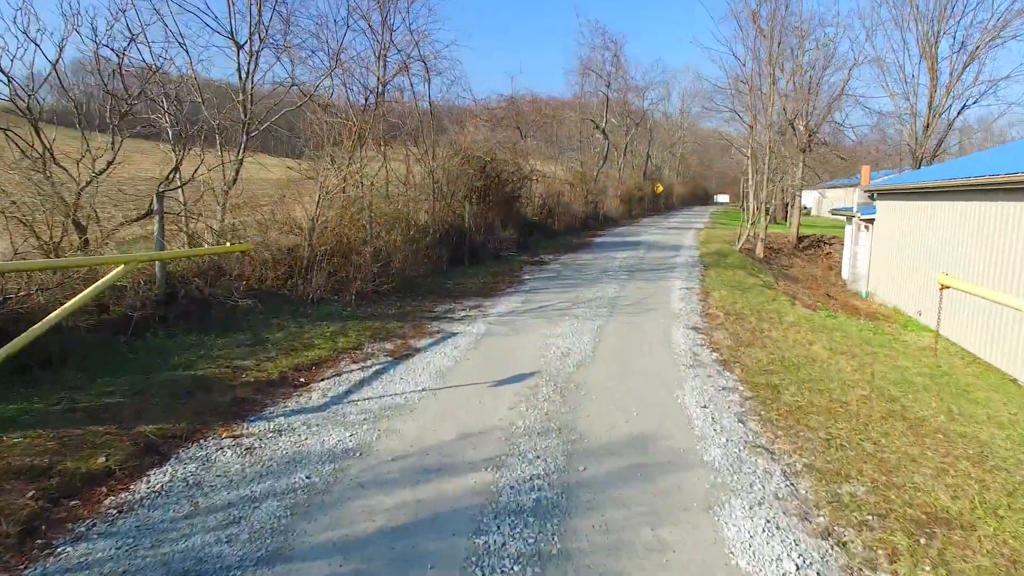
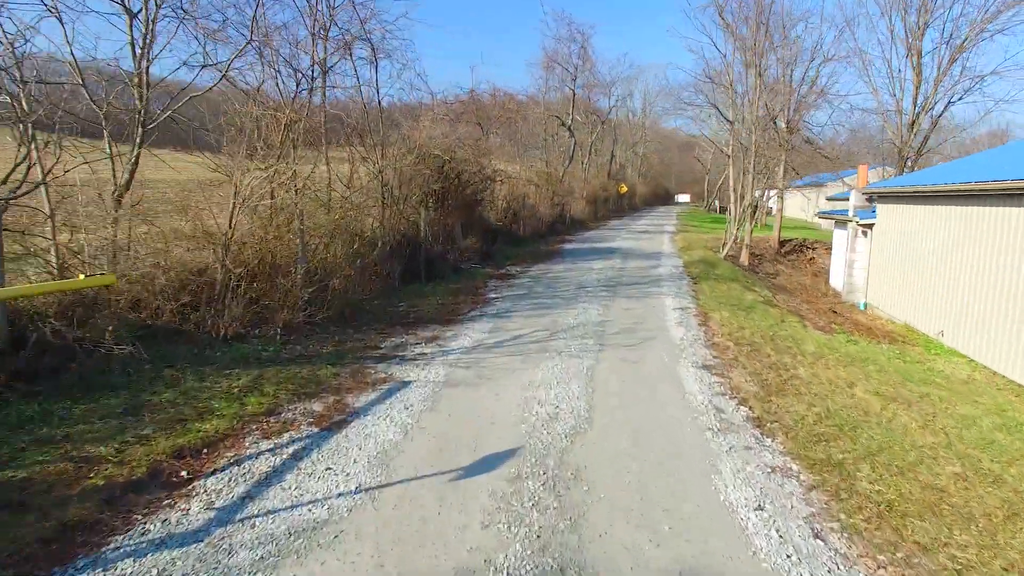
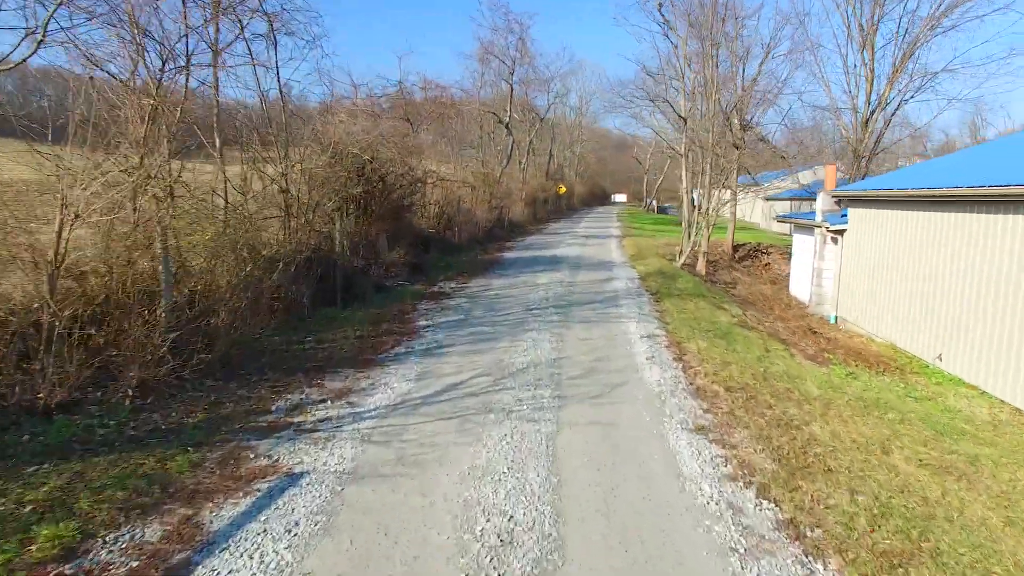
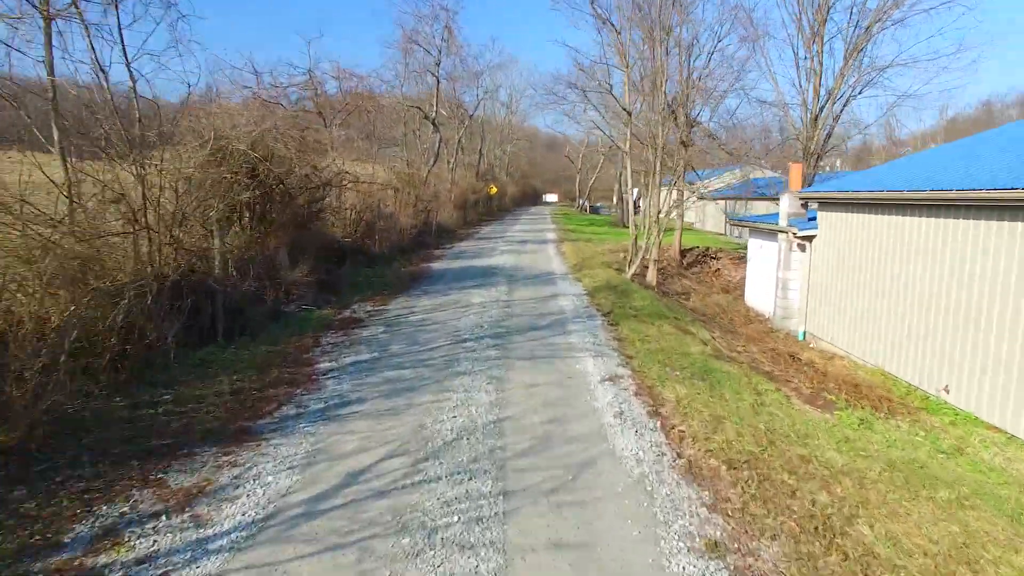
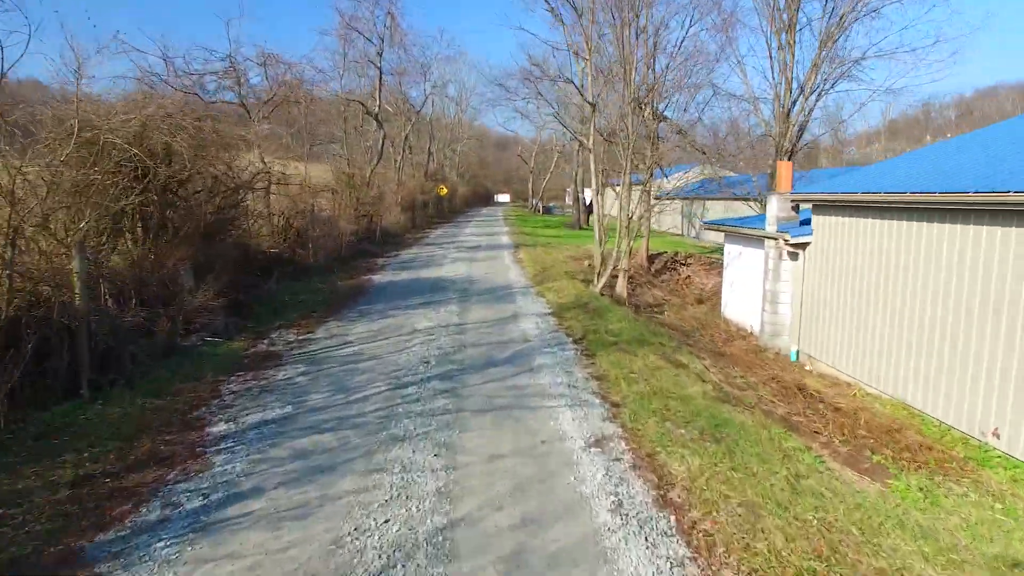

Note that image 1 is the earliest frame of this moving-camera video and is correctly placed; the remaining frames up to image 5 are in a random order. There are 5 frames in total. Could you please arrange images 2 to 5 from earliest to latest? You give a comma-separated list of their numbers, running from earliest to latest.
2, 3, 4, 5
